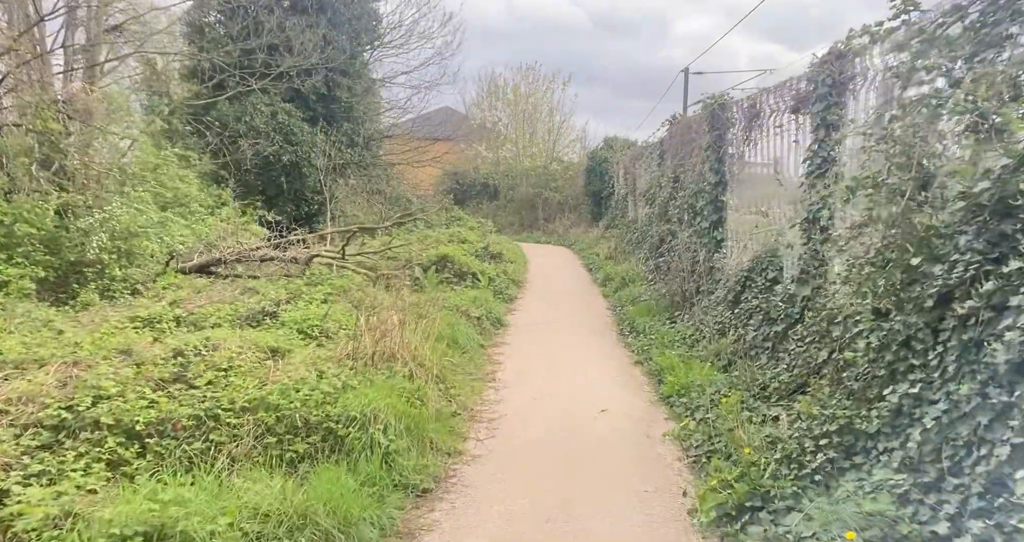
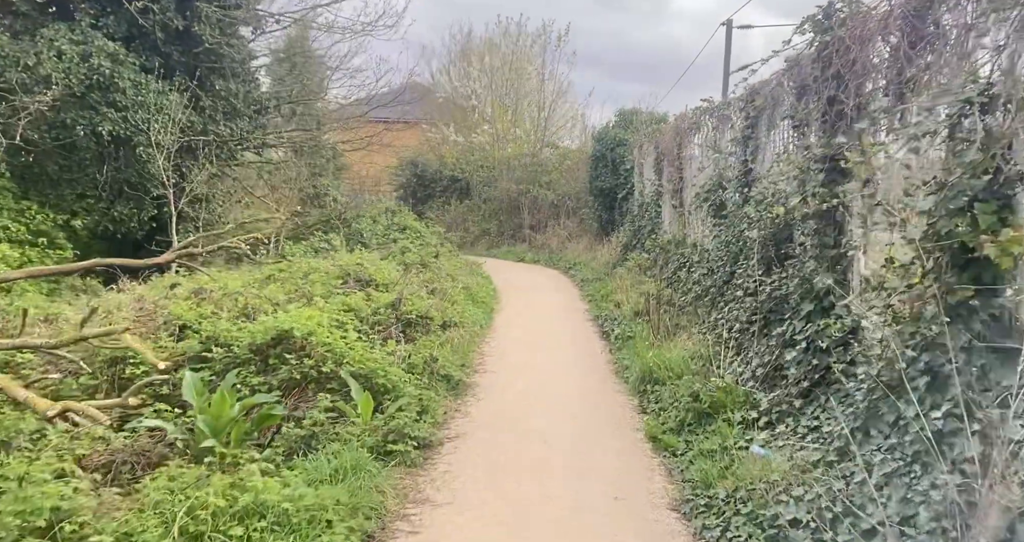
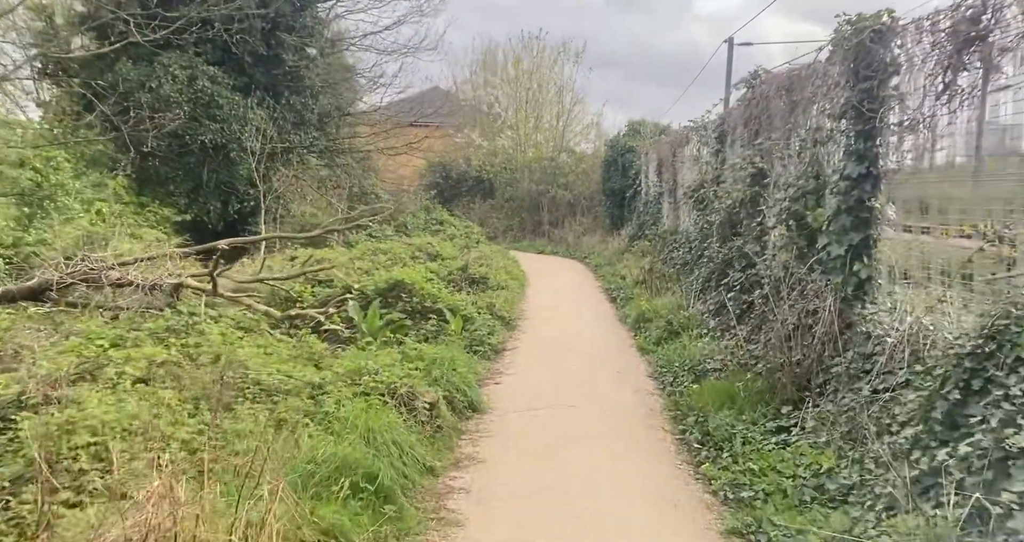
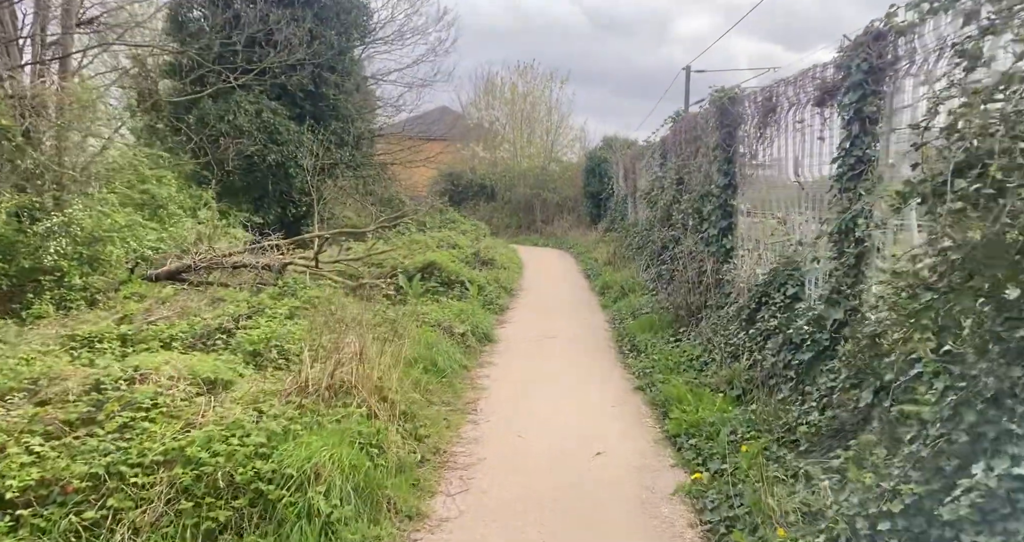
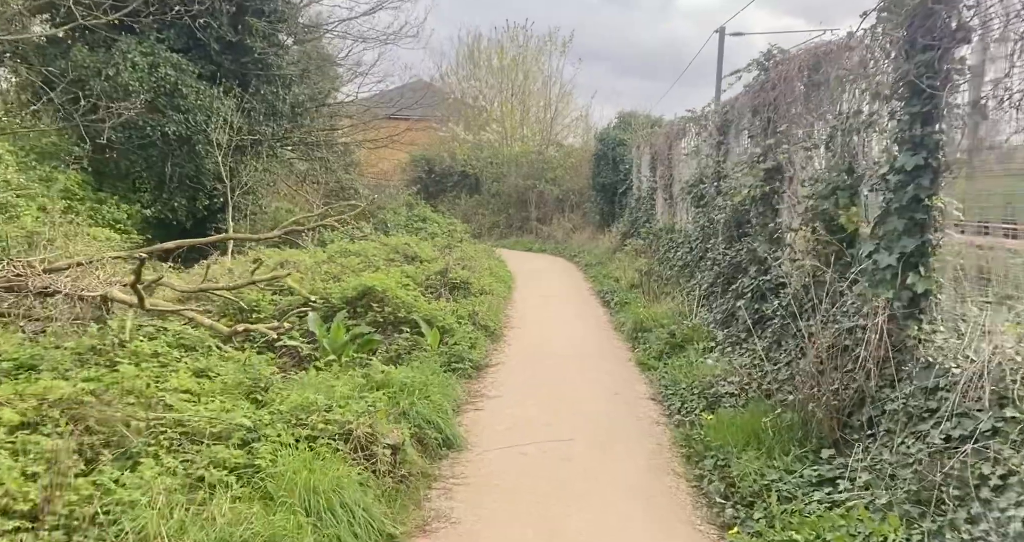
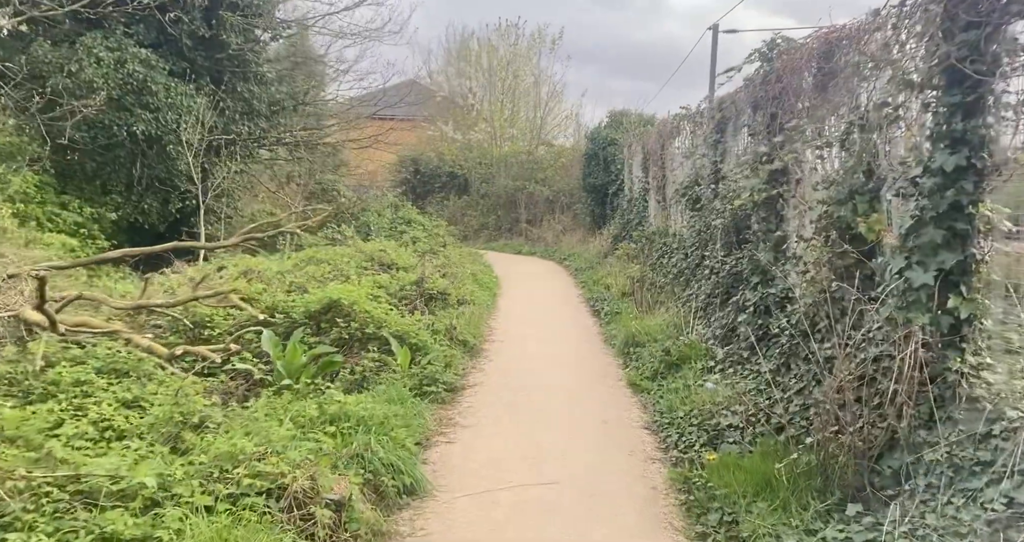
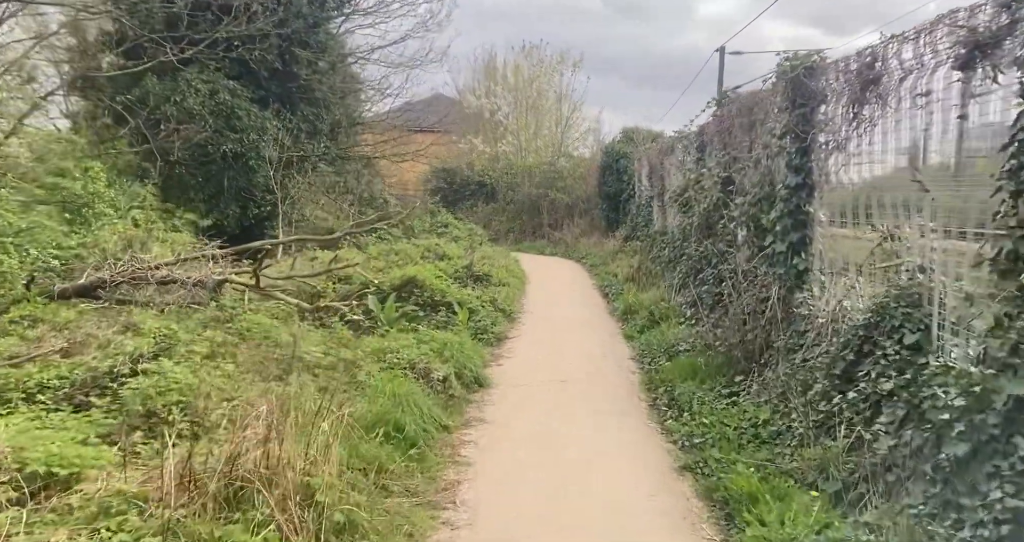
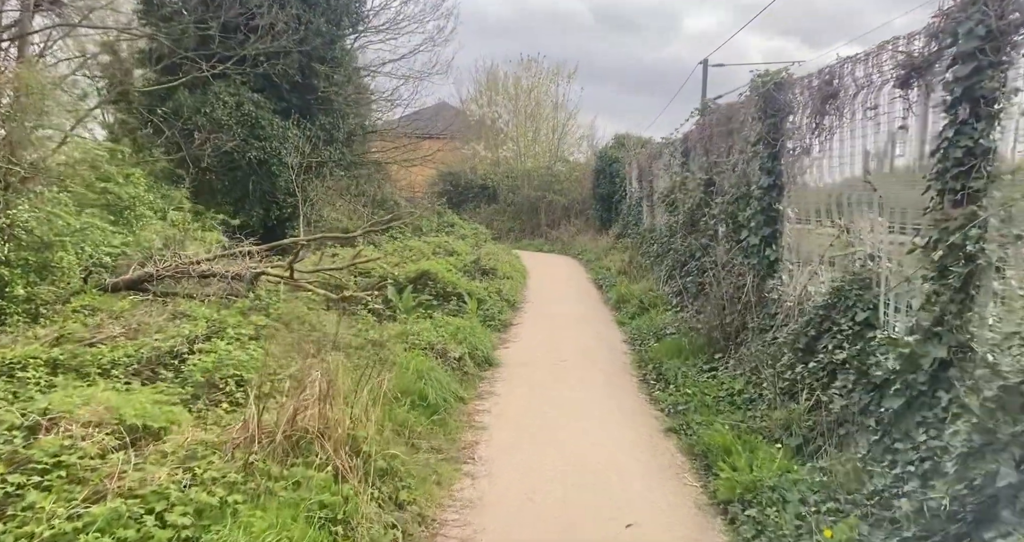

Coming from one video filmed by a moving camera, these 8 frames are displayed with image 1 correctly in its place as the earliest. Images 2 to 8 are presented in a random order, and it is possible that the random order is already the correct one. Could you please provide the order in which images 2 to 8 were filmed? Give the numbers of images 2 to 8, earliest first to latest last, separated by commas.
4, 8, 7, 3, 5, 6, 2
